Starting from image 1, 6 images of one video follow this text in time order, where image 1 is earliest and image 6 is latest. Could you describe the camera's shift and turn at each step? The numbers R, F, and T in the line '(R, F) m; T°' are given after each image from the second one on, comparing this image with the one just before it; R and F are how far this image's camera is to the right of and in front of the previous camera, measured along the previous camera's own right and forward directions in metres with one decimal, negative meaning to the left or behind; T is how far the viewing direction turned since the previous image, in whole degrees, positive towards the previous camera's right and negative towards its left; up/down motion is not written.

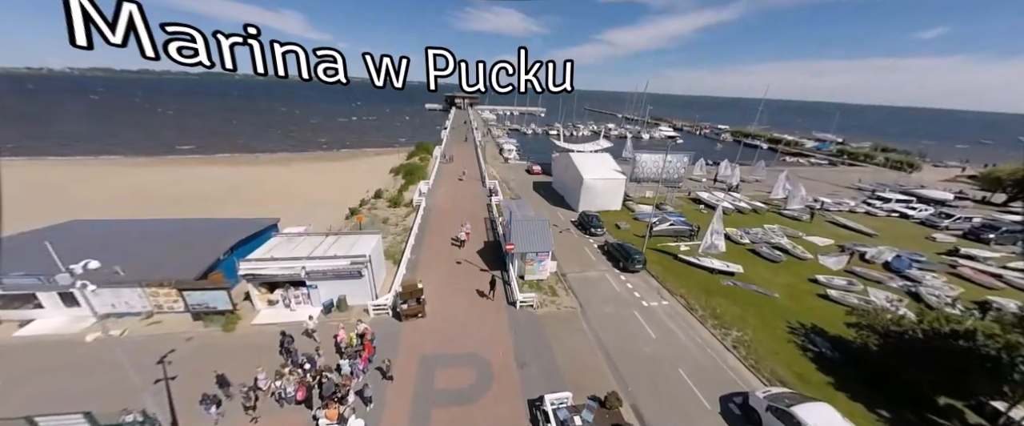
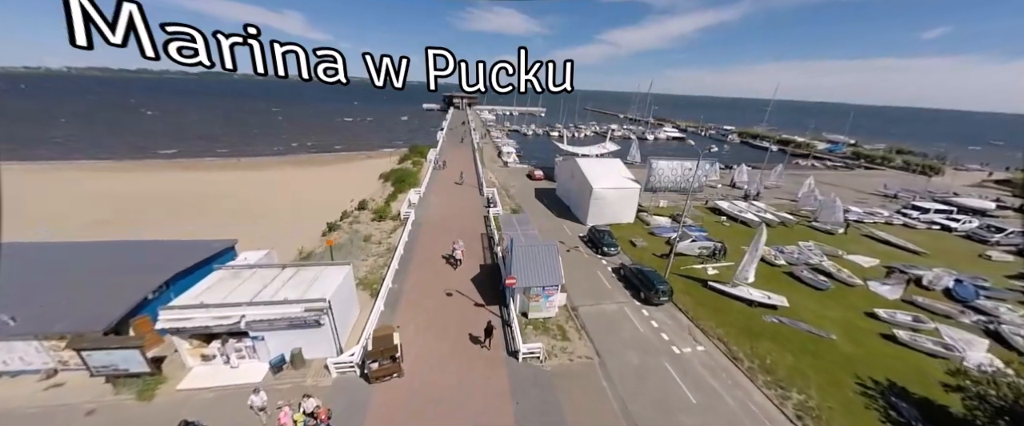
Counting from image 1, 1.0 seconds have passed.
(-0.1, +3.7) m; 0°
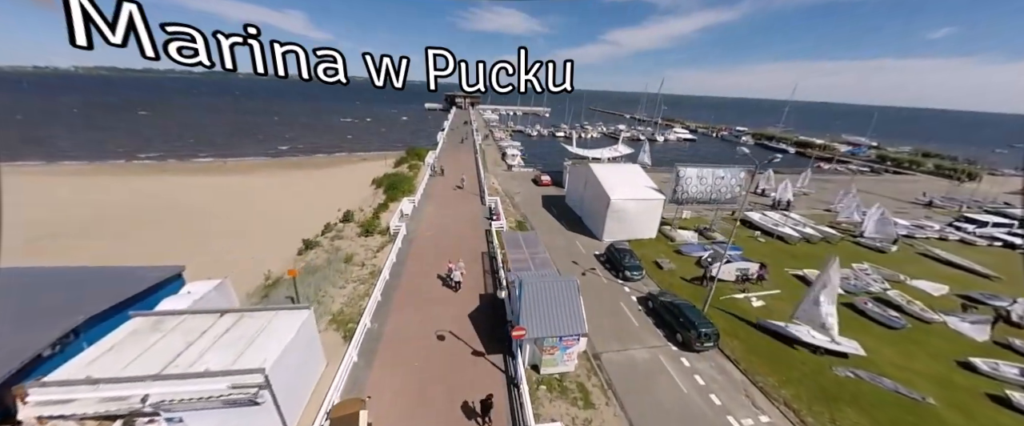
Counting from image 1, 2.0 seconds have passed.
(-0.2, +3.7) m; 0°
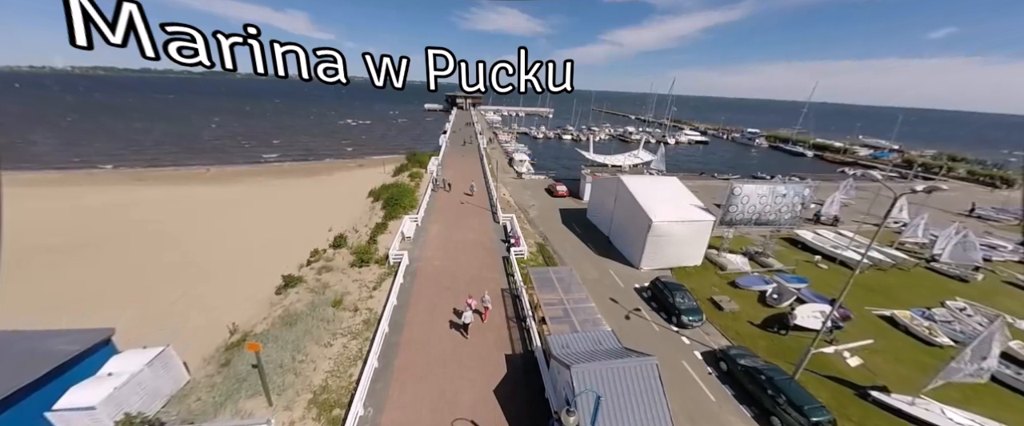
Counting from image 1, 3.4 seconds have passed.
(-1.7, +4.2) m; 0°
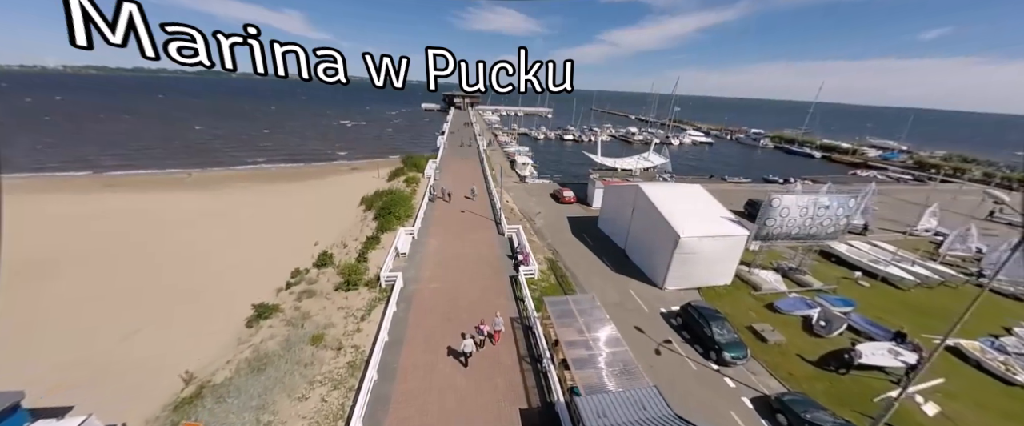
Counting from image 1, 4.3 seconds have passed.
(-0.7, +2.6) m; 0°
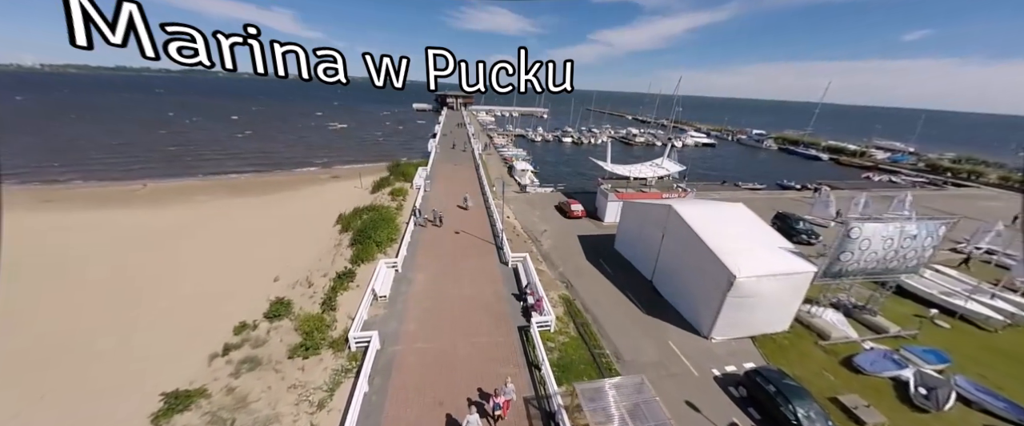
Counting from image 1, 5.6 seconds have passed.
(-0.7, +4.3) m; +1°
